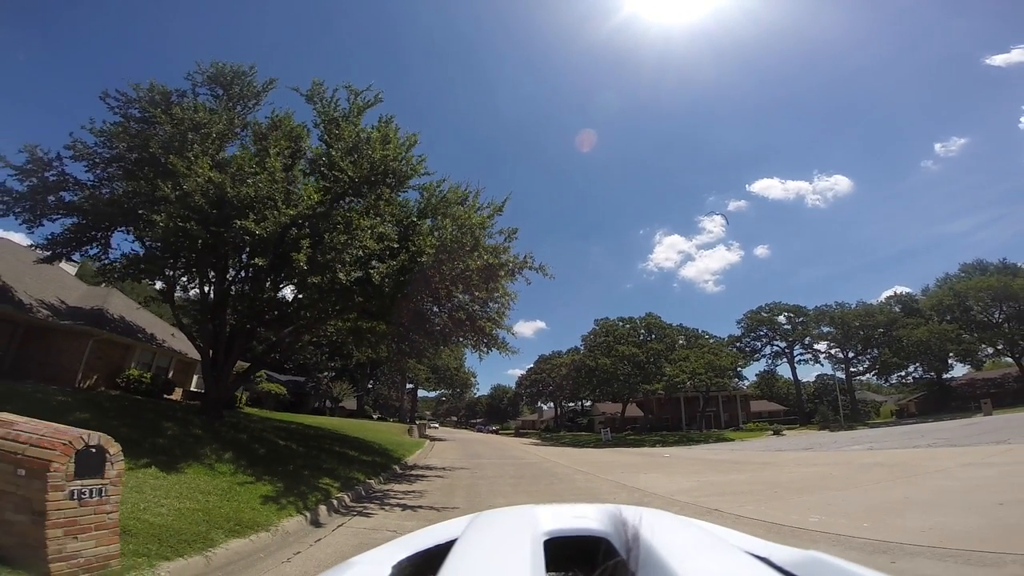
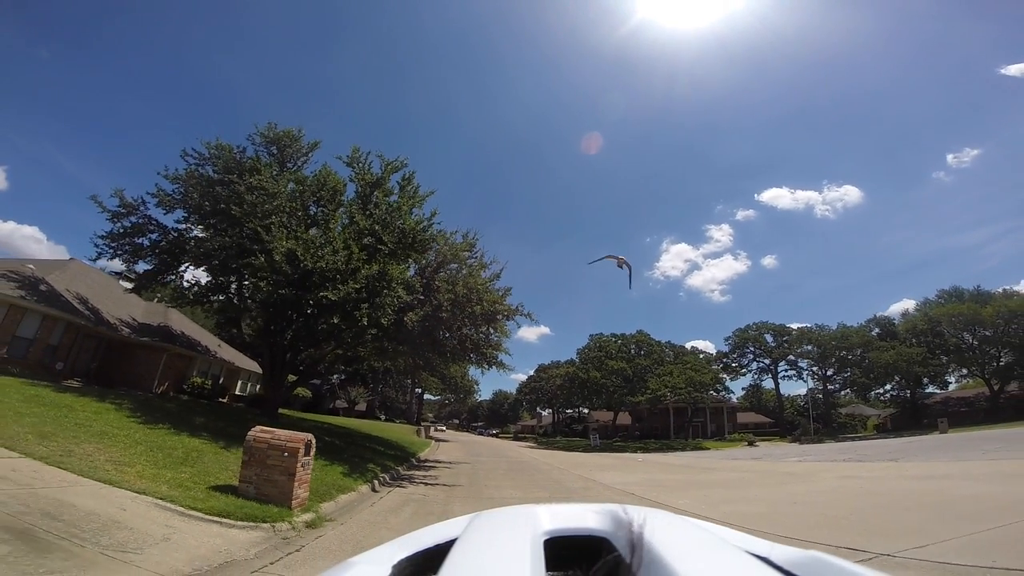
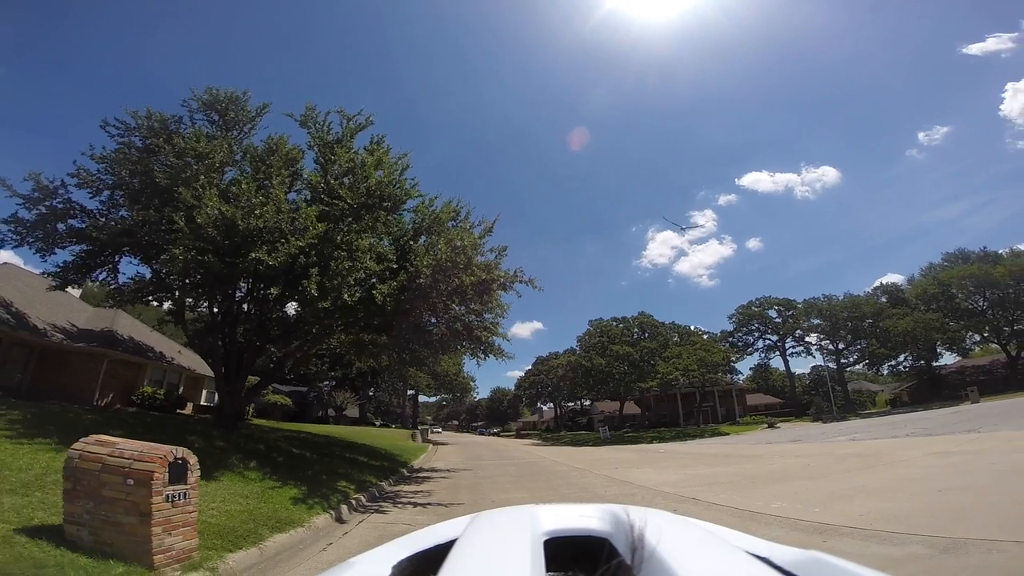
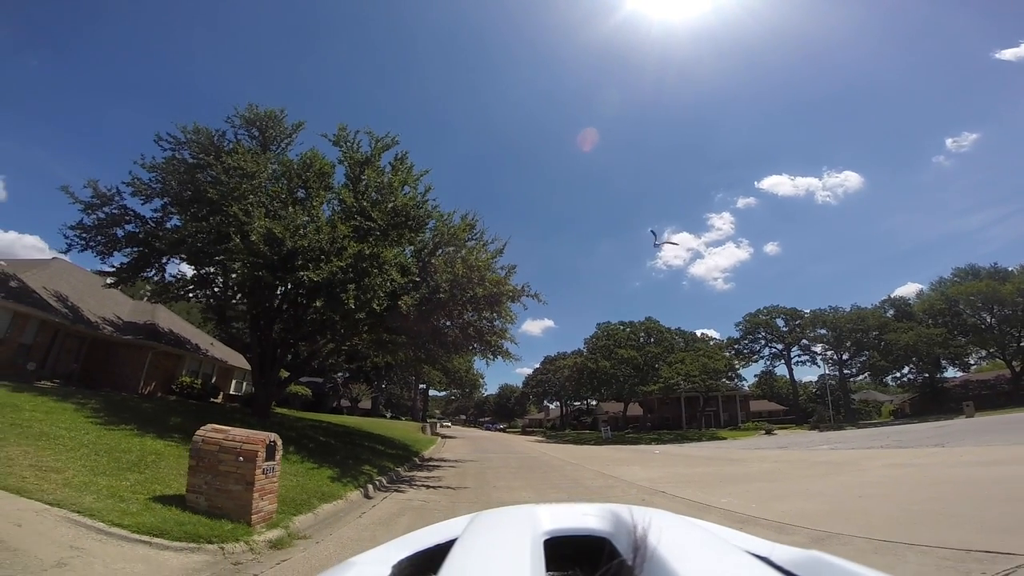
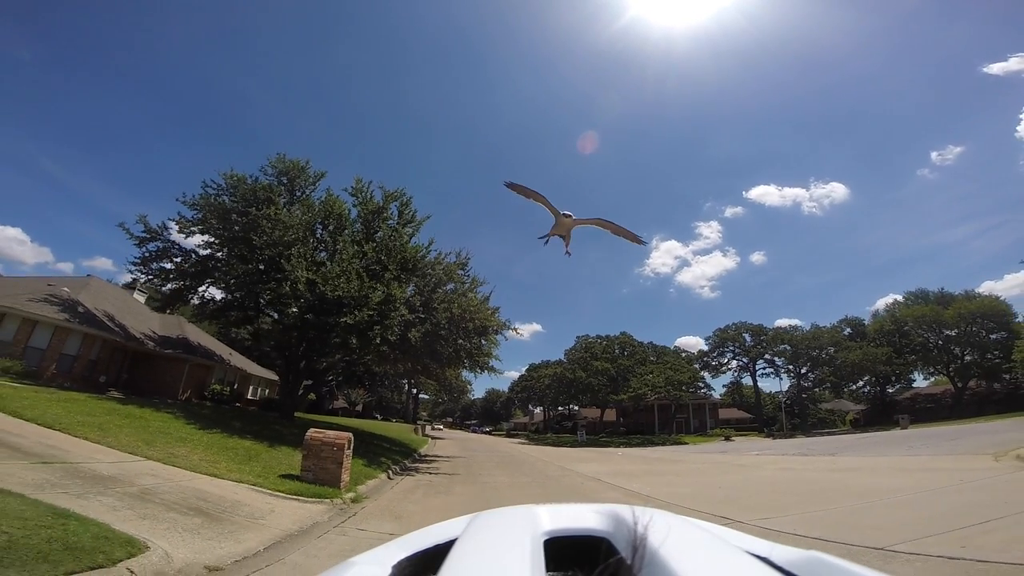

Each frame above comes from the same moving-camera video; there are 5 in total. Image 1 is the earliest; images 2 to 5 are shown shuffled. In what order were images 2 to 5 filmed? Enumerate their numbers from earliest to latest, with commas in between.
3, 4, 2, 5
